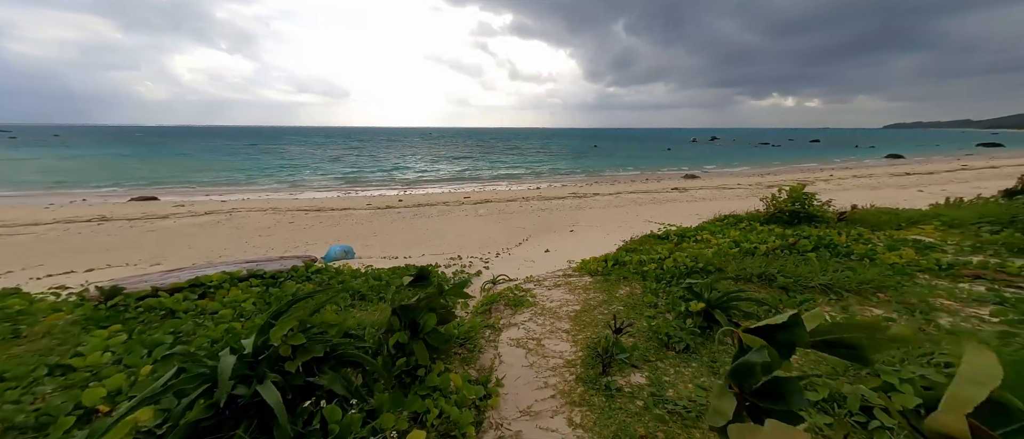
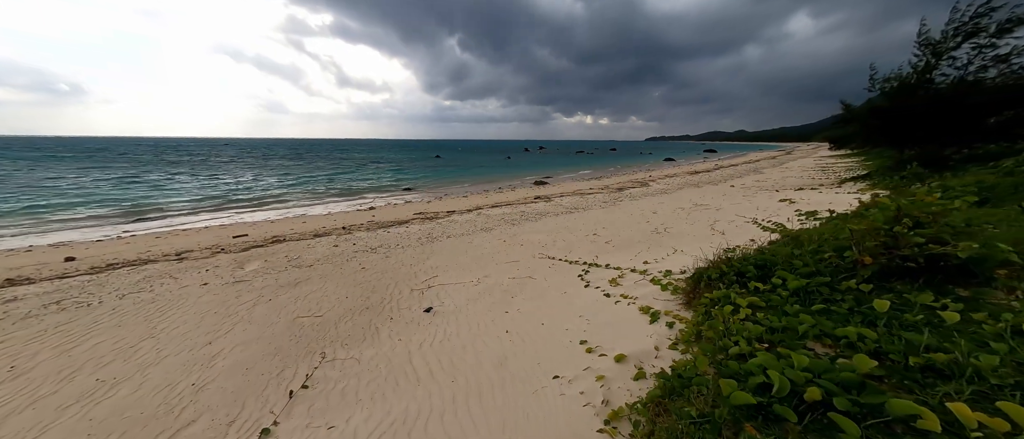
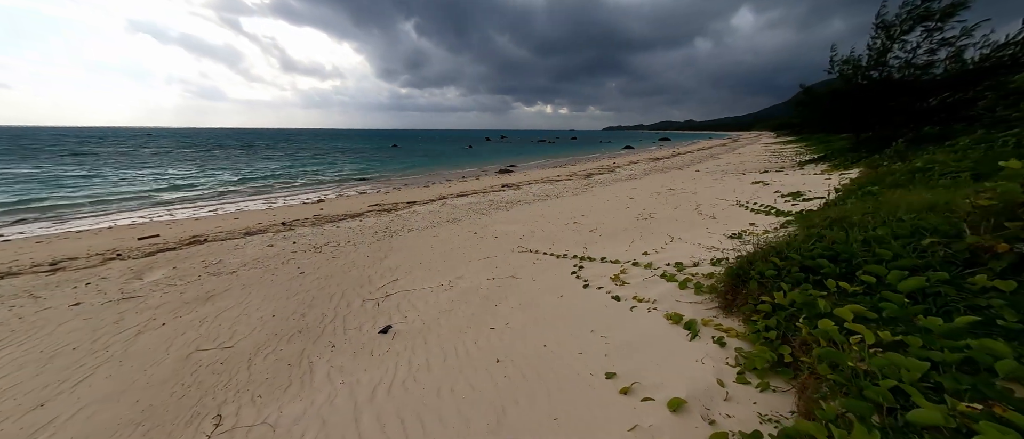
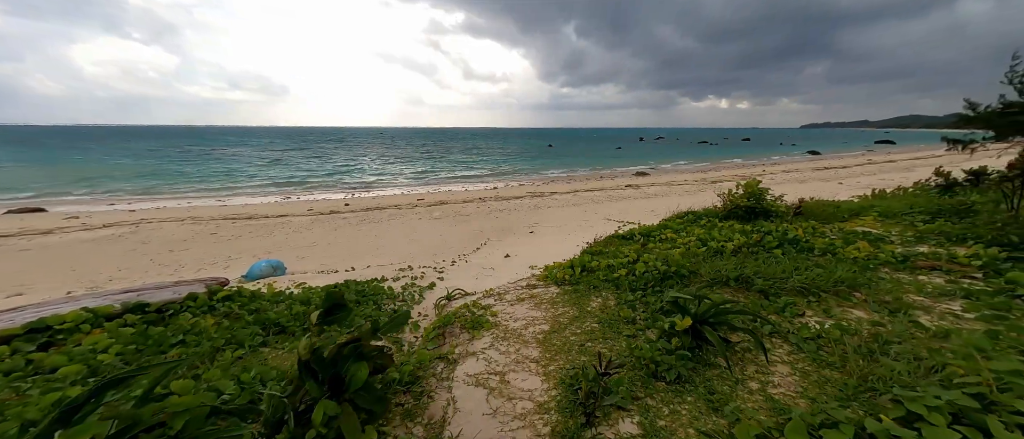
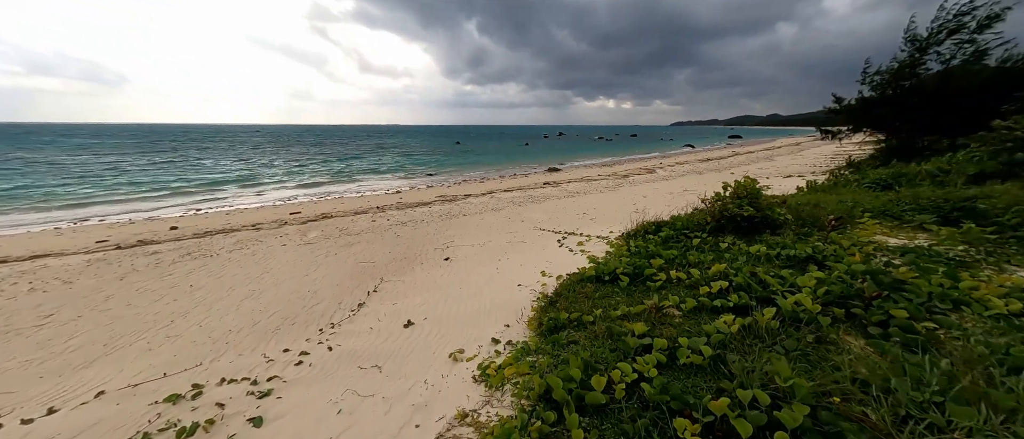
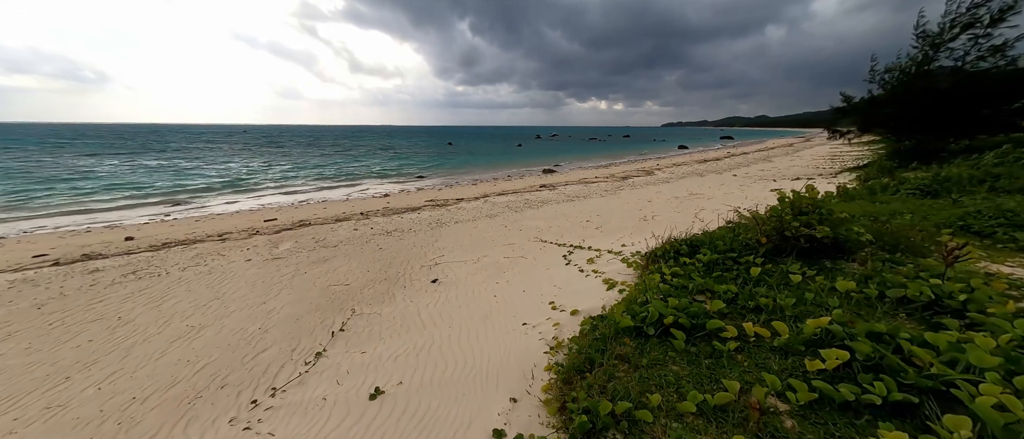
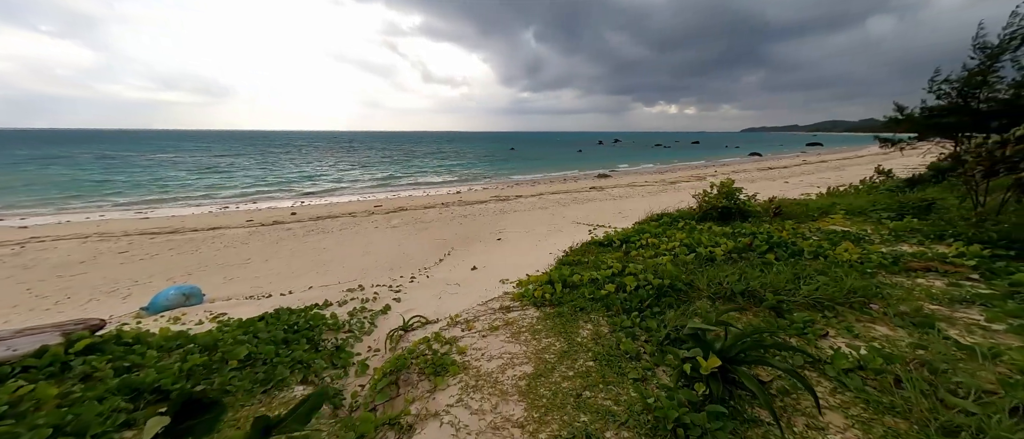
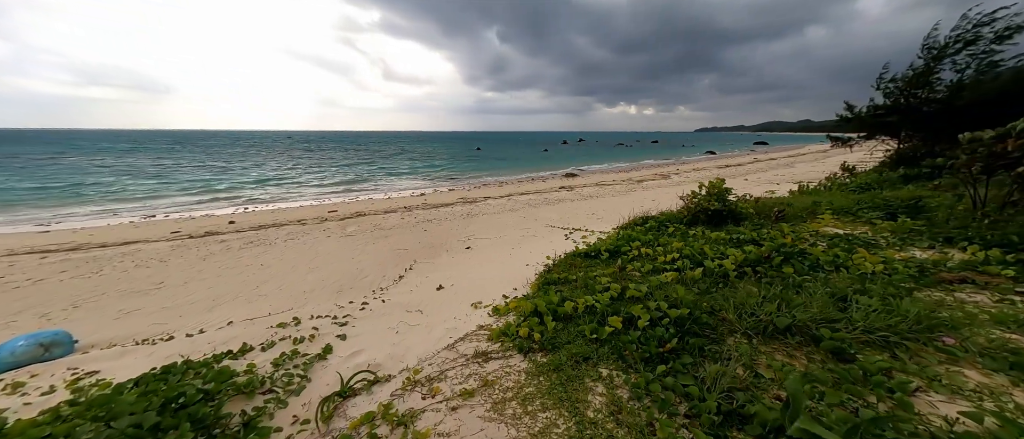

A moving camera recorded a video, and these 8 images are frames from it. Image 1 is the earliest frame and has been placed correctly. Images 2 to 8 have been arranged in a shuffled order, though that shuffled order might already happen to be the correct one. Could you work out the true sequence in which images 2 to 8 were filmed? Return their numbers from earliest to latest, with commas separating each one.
4, 7, 8, 5, 6, 2, 3
